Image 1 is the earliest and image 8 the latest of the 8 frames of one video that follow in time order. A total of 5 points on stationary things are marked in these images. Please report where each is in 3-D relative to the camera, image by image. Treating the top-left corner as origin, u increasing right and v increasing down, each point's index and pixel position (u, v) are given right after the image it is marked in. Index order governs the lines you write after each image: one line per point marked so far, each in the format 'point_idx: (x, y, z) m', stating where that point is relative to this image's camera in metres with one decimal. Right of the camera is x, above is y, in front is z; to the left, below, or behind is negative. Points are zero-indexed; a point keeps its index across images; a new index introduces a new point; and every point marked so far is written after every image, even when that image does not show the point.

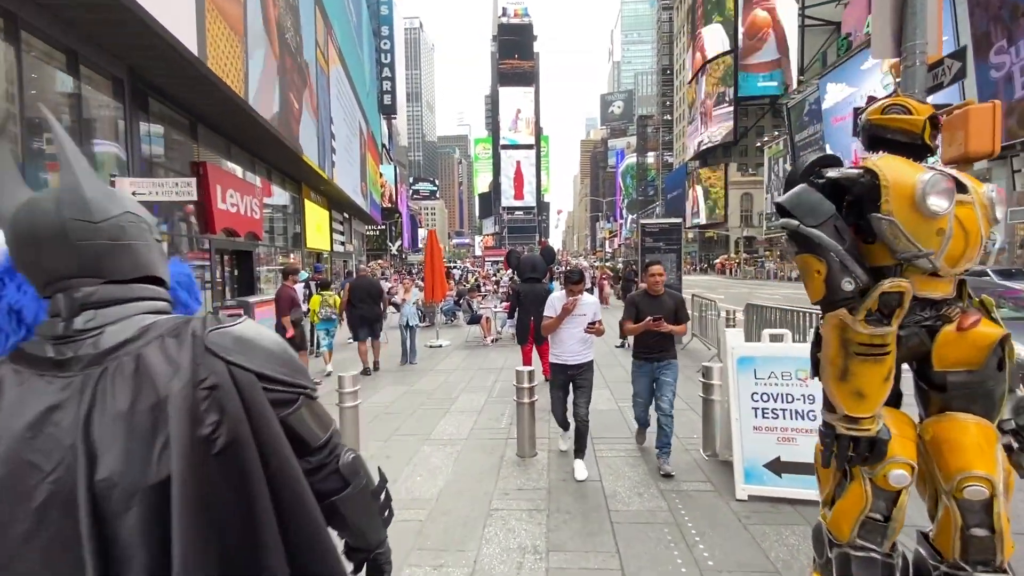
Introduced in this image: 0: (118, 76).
0: (-11.4, +6.1, +13.9) m
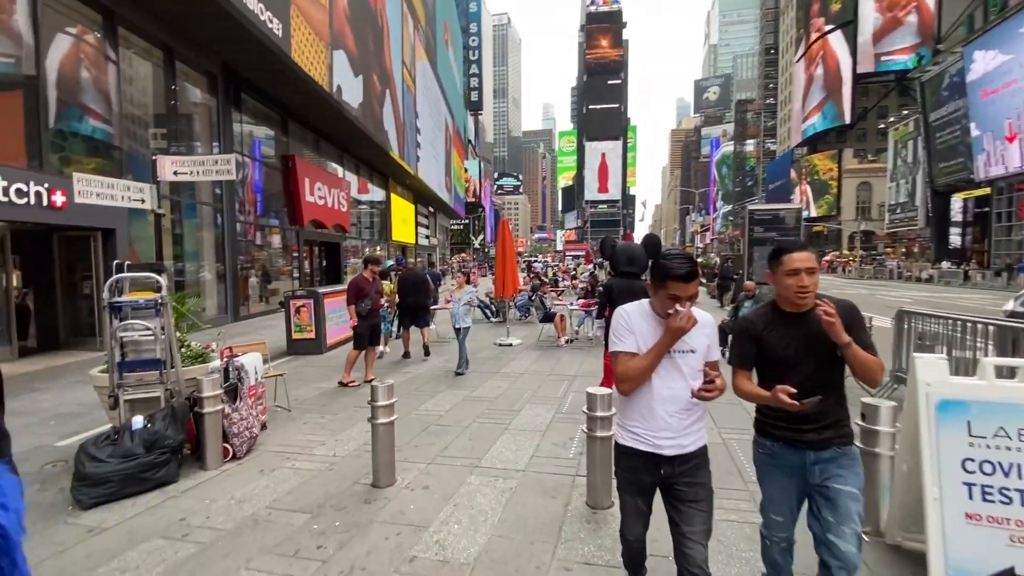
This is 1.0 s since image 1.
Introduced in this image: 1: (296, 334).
0: (-9.0, +6.5, +14.5) m
1: (-4.5, -1.0, +10.1) m
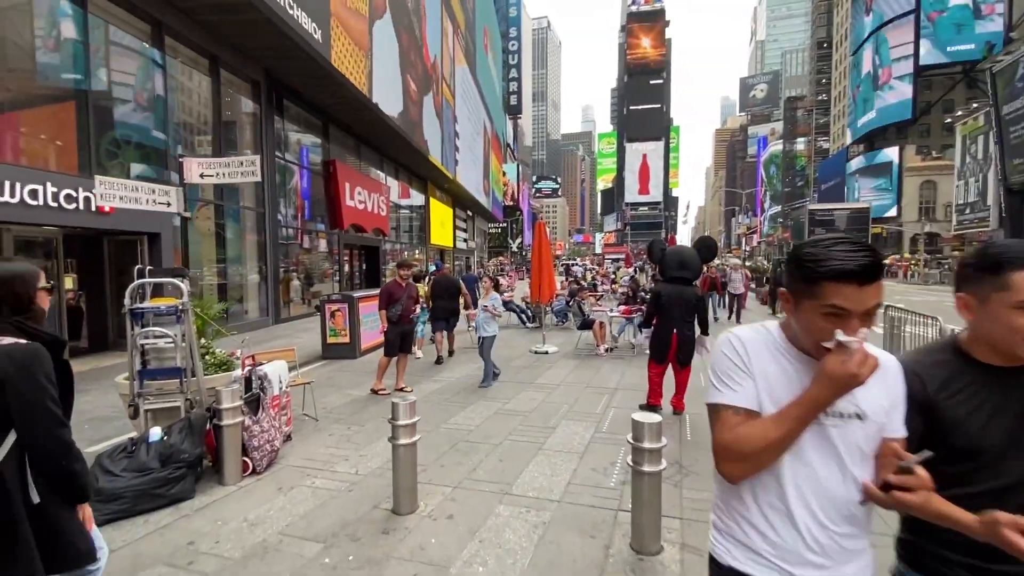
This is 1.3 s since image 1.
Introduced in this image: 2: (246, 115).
0: (-7.8, +6.4, +14.8) m
1: (-3.8, -1.0, +10.0) m
2: (-8.0, +5.2, +14.6) m
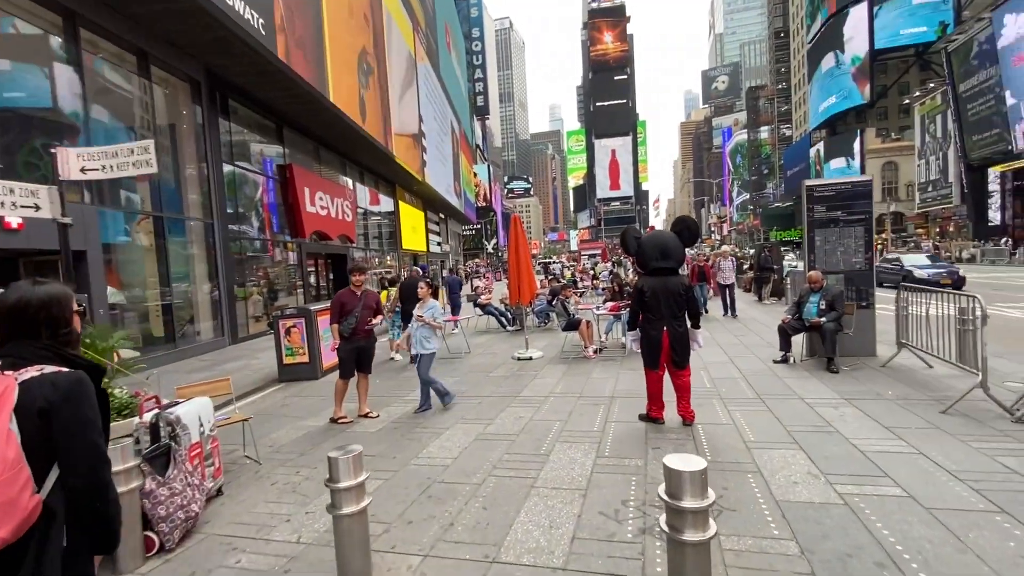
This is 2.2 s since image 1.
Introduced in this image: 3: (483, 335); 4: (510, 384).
0: (-8.9, +5.9, +13.5) m
1: (-4.1, -1.3, +8.9) m
2: (-8.9, +4.7, +13.3) m
3: (-0.7, -1.3, +12.8) m
4: (0.0, -1.5, +7.3) m
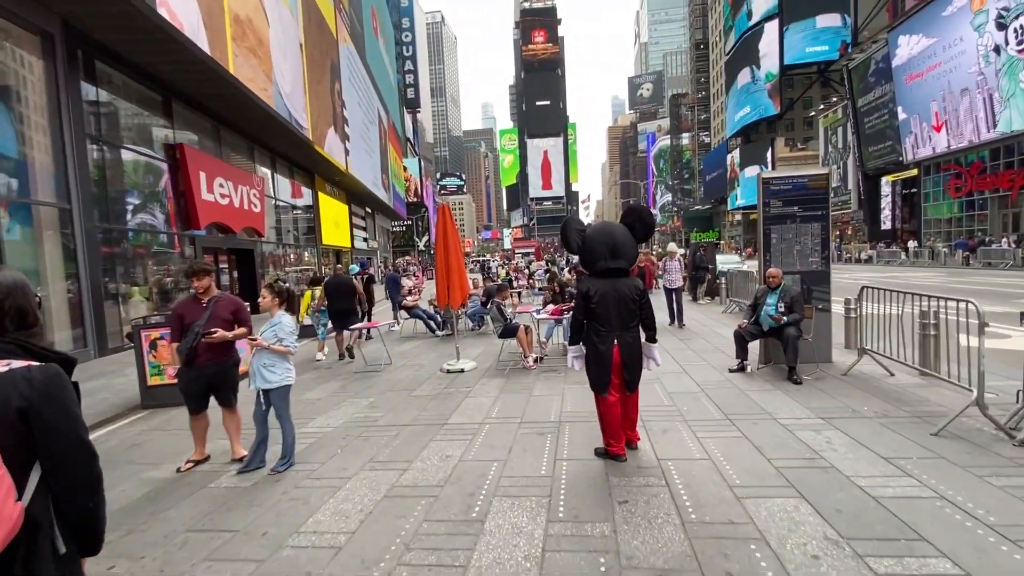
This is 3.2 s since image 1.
0: (-10.5, +5.8, +10.9) m
1: (-5.2, -1.3, +7.0) m
2: (-10.6, +4.7, +10.7) m
3: (-2.4, -1.3, +11.4) m
4: (-1.0, -1.5, +6.1) m
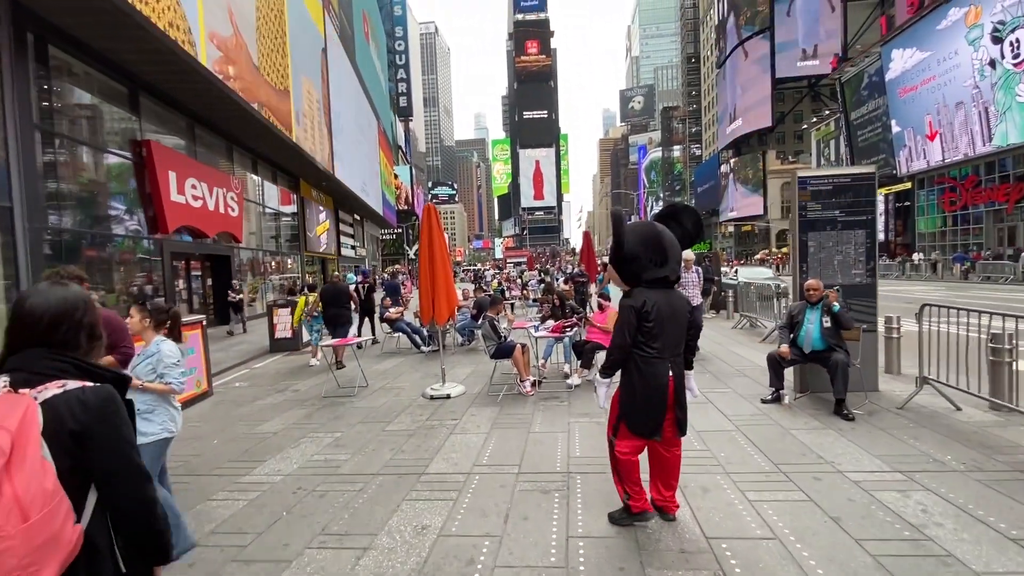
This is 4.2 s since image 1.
0: (-10.6, +5.7, +9.8) m
1: (-5.3, -1.4, +5.9) m
2: (-10.7, +4.5, +9.6) m
3: (-2.6, -1.5, +10.3) m
4: (-1.0, -1.6, +5.0) m
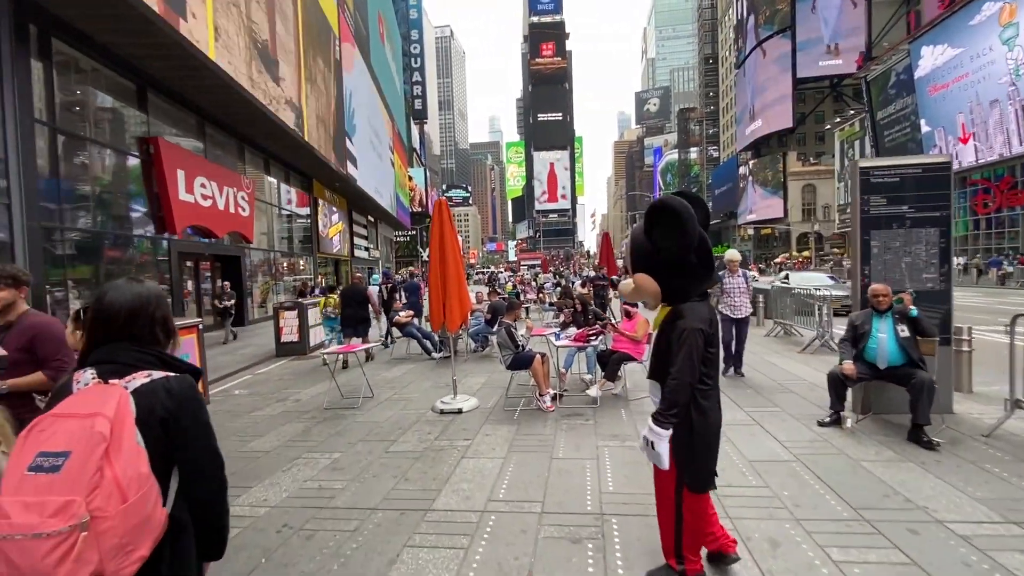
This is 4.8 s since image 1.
0: (-10.3, +5.7, +9.5) m
1: (-5.1, -1.4, +5.4) m
2: (-10.3, +4.5, +9.2) m
3: (-2.2, -1.5, +9.7) m
4: (-0.8, -1.7, +4.4) m
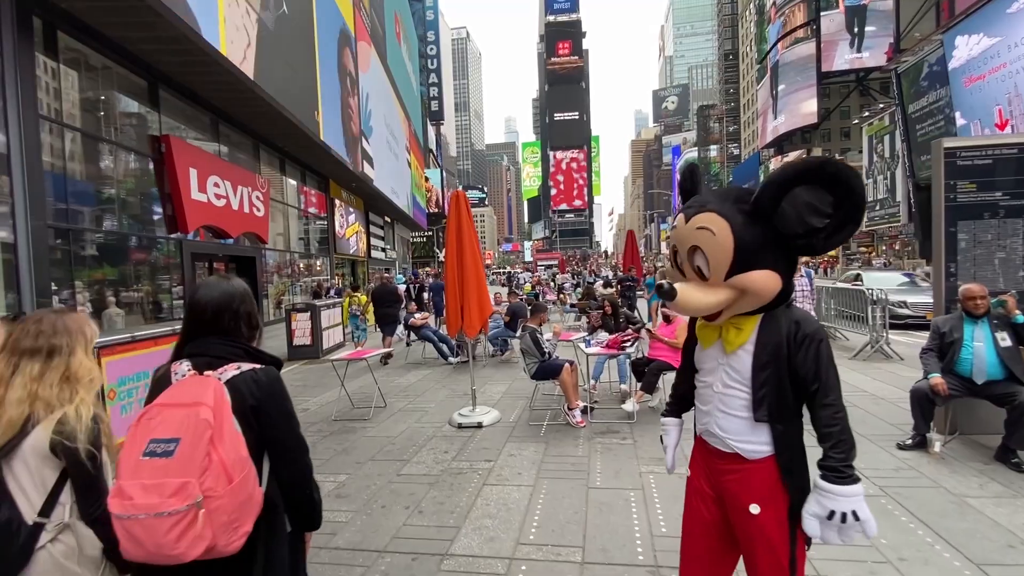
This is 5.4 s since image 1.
0: (-9.9, +5.7, +9.2) m
1: (-4.8, -1.5, +4.9) m
2: (-9.9, +4.5, +8.9) m
3: (-1.8, -1.6, +9.2) m
4: (-0.6, -1.7, +3.8) m
